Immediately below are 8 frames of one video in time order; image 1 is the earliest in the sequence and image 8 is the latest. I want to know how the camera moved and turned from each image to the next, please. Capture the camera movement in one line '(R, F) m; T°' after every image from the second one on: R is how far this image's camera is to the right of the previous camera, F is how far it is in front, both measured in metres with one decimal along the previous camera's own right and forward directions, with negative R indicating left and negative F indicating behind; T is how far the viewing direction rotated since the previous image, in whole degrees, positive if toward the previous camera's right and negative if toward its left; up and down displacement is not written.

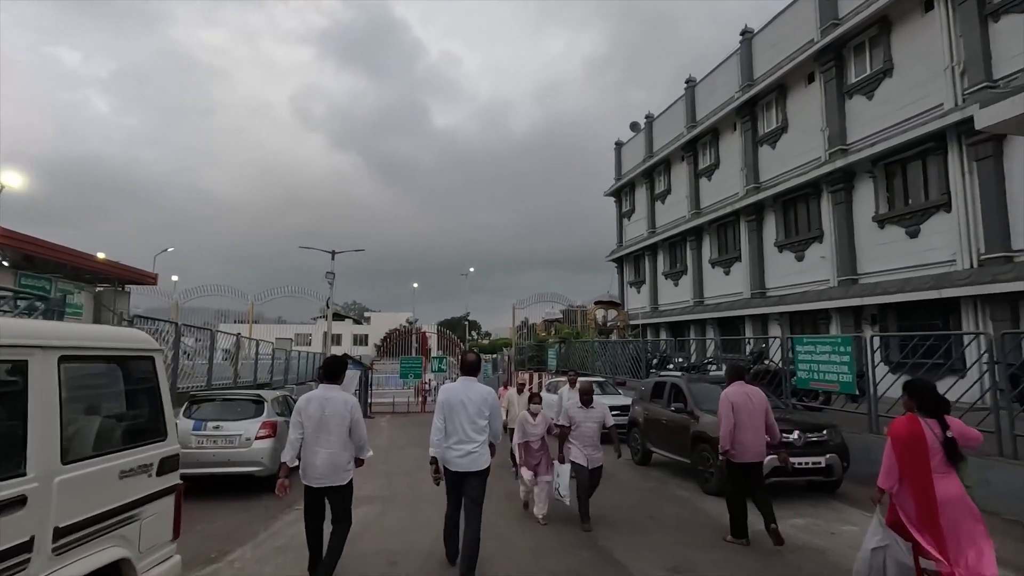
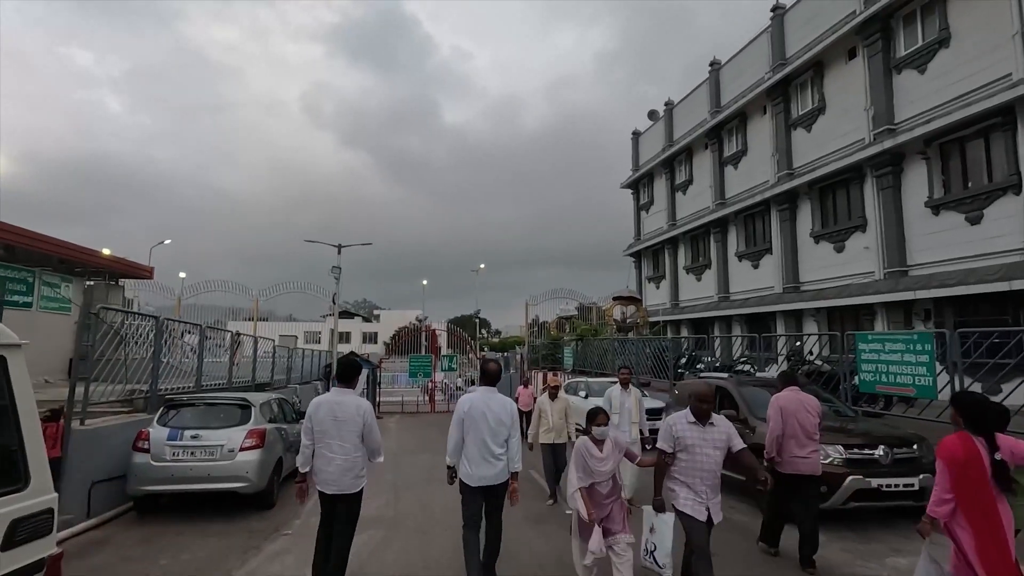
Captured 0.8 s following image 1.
(-0.2, +1.1) m; -1°
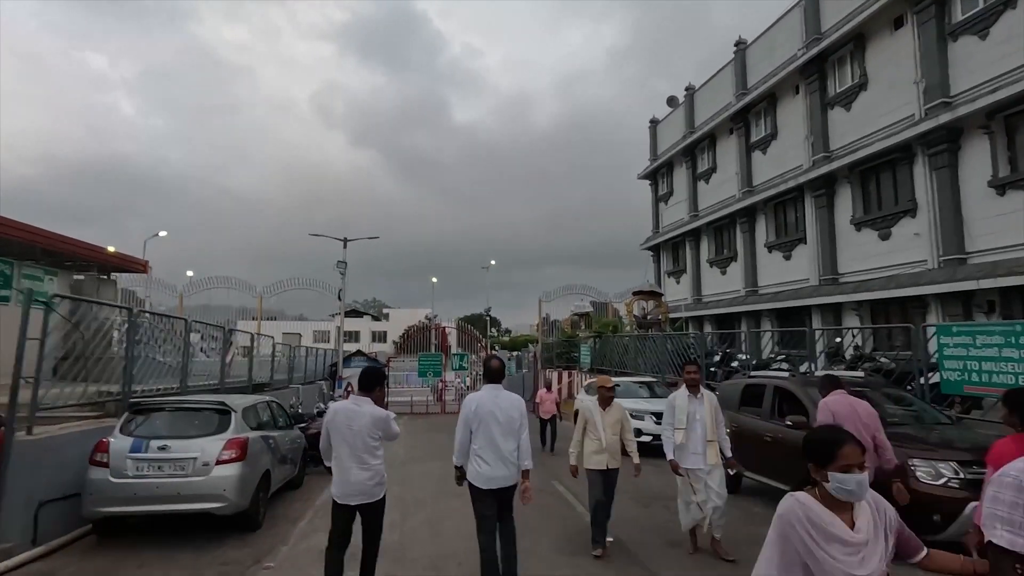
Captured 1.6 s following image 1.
(-0.2, +1.1) m; -1°
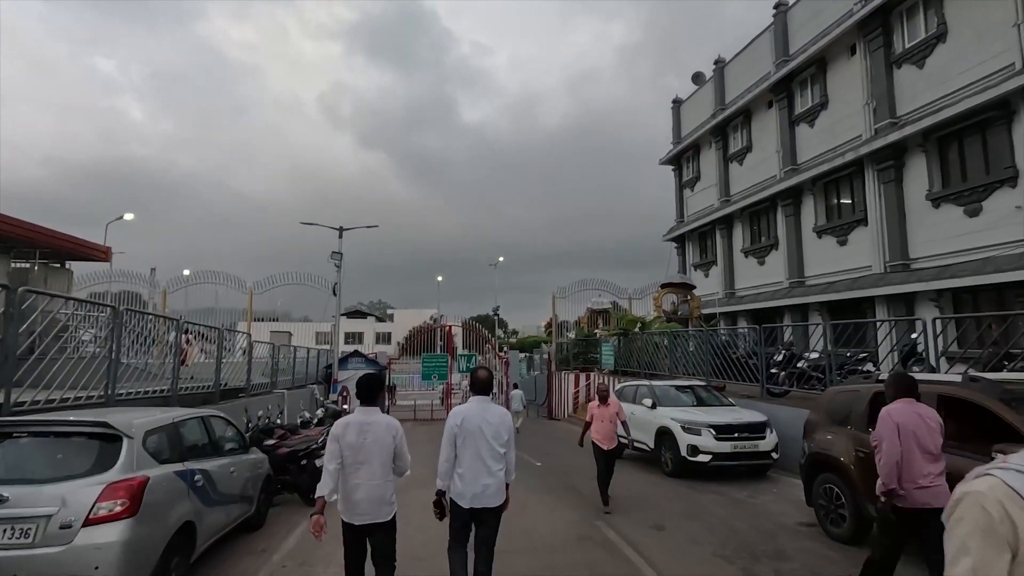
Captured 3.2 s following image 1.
(-0.3, +2.1) m; -1°
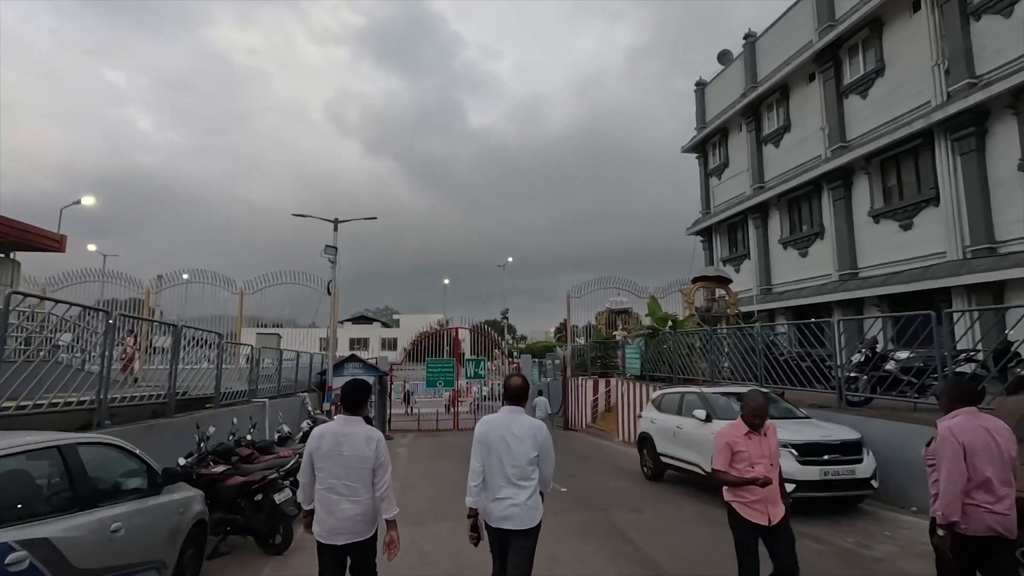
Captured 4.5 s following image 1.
(-0.2, +1.9) m; -1°
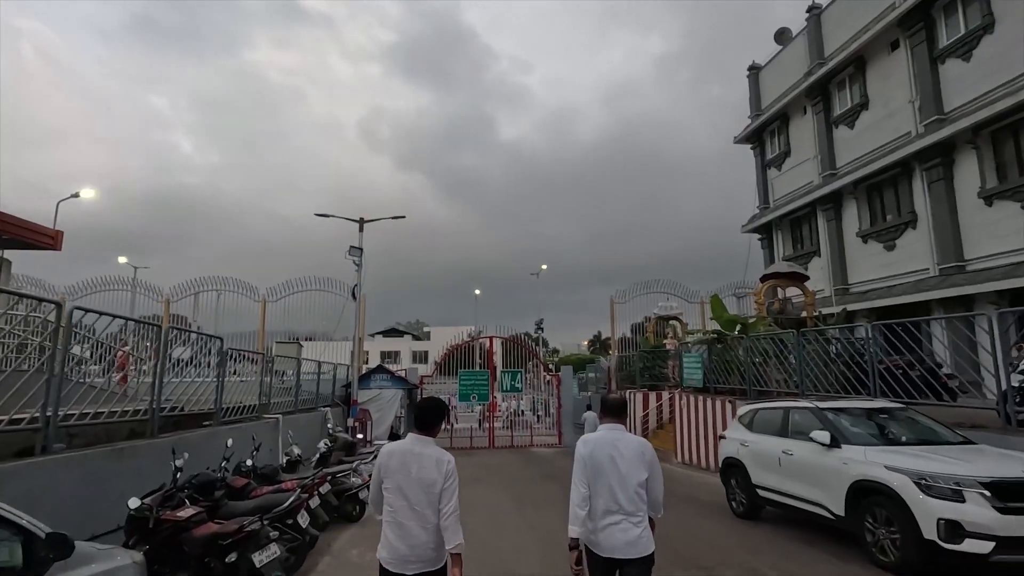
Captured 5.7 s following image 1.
(-0.3, +1.7) m; -3°
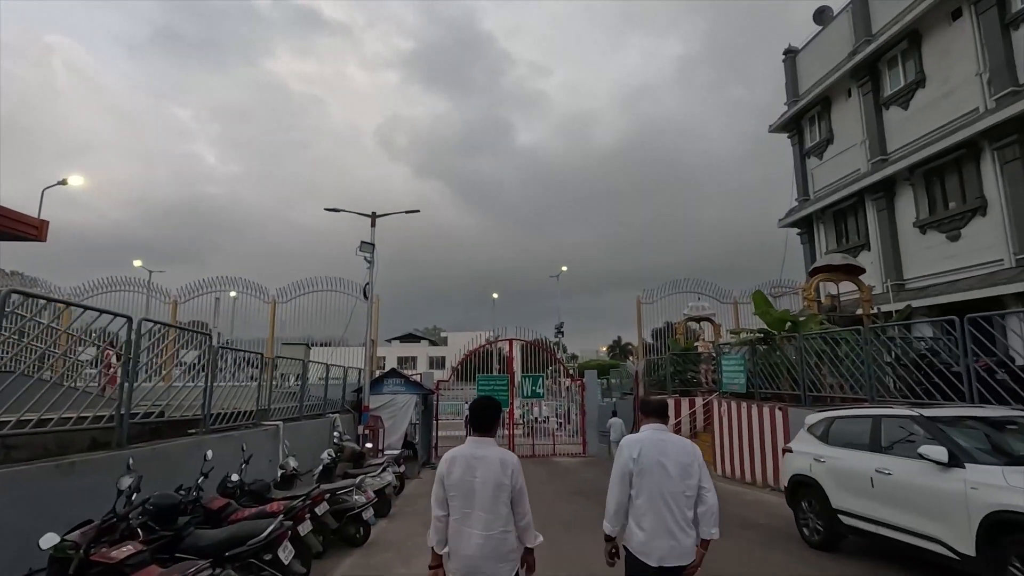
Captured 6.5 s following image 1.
(-0.1, +1.1) m; -2°
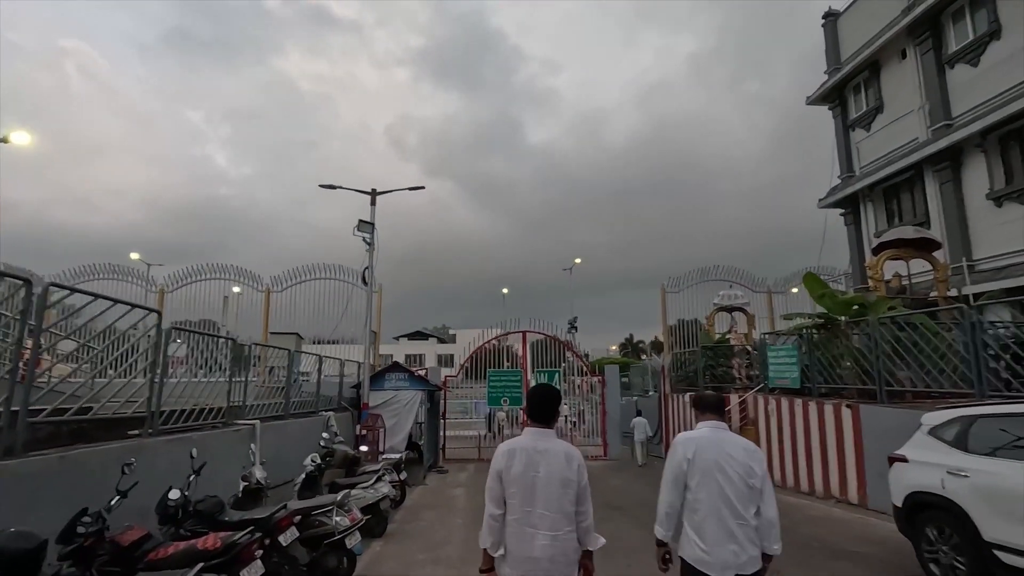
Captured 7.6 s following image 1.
(-0.2, +1.6) m; -1°
